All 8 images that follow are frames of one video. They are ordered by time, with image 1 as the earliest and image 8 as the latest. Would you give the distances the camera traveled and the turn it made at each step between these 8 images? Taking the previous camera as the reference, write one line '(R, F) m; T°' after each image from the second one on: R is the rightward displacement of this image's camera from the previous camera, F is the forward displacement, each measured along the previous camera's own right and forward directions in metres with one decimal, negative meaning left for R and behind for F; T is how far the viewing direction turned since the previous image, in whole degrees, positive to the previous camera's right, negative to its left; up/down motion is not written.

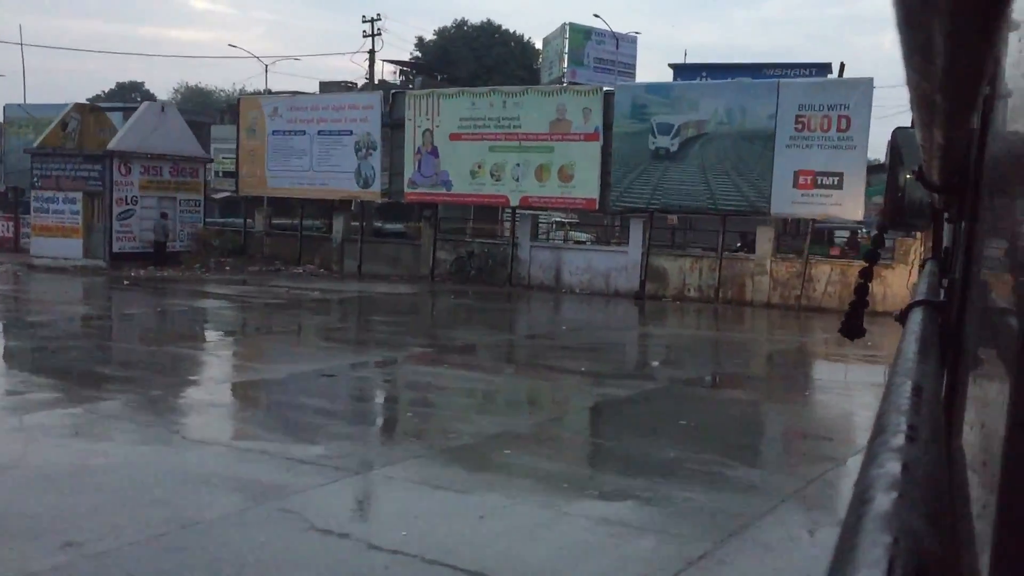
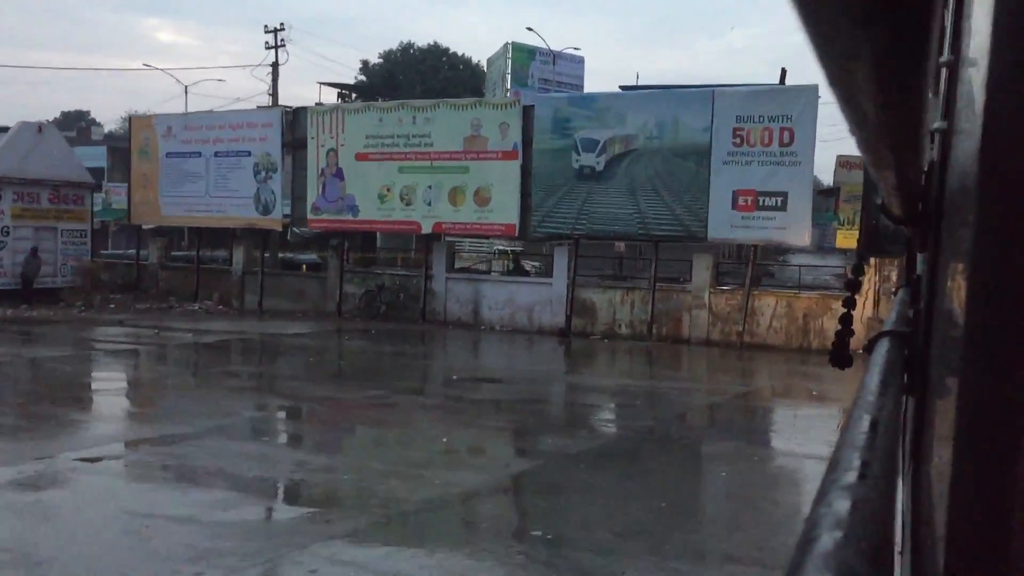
(+1.1, +2.2) m; +2°
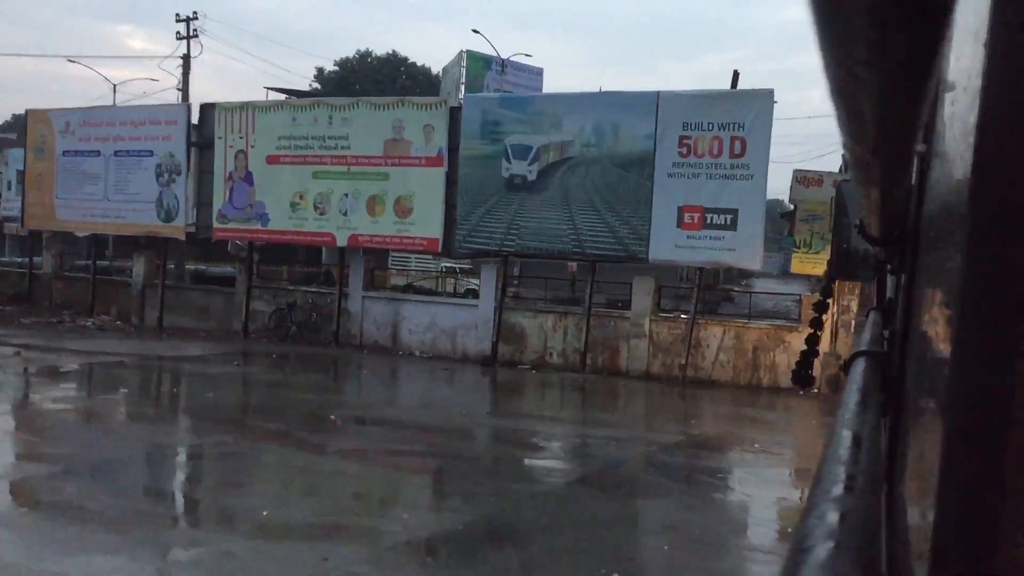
(+0.8, +1.8) m; +2°
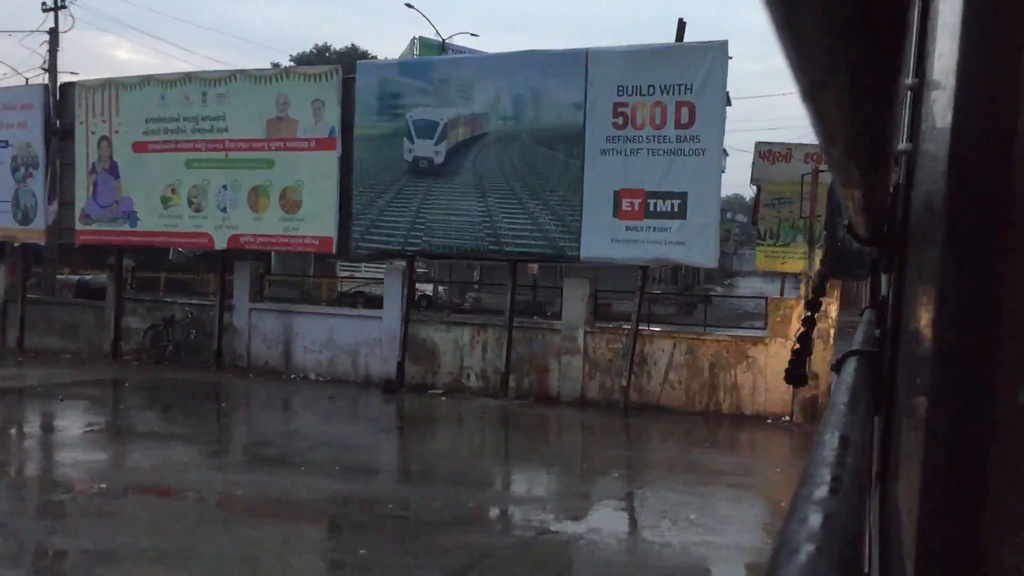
(+1.1, +2.8) m; +1°
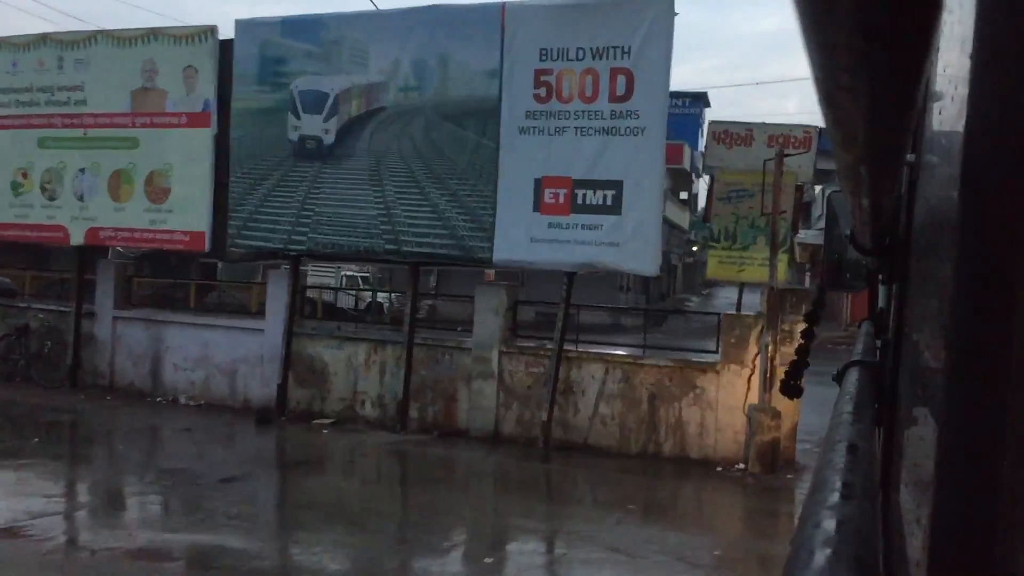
(+0.9, +2.2) m; +1°
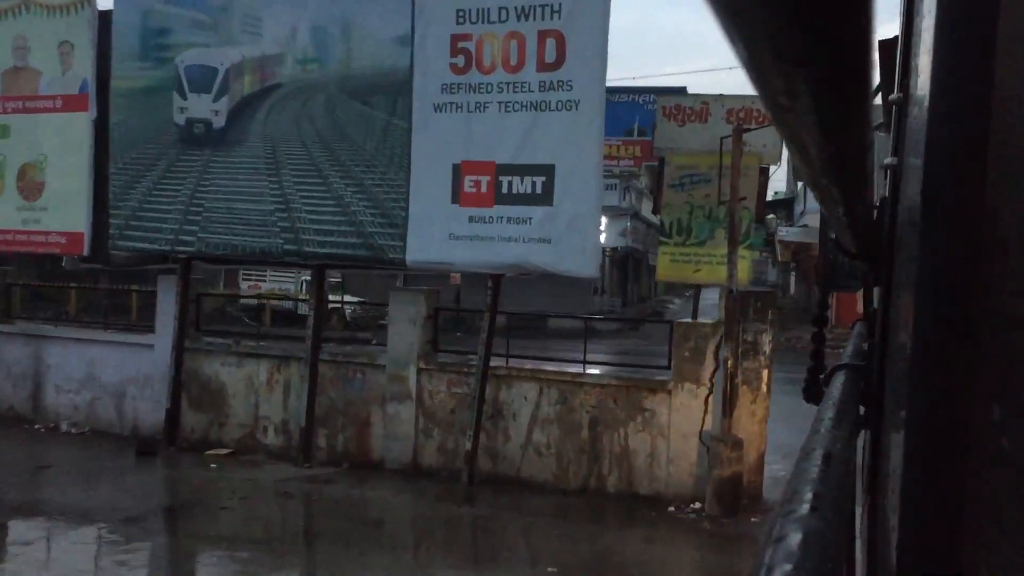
(+0.6, +1.4) m; +1°
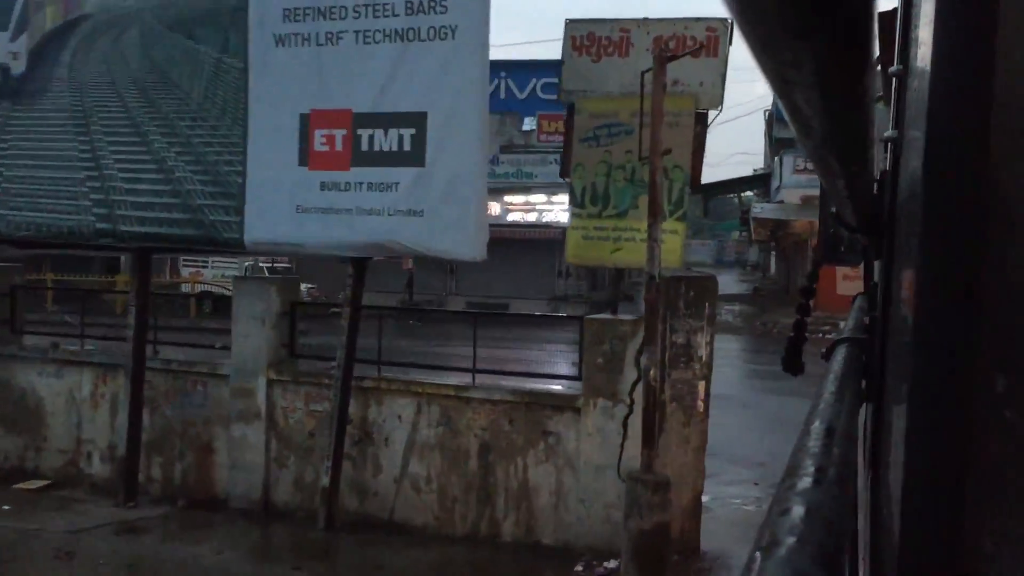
(+0.8, +1.8) m; +1°
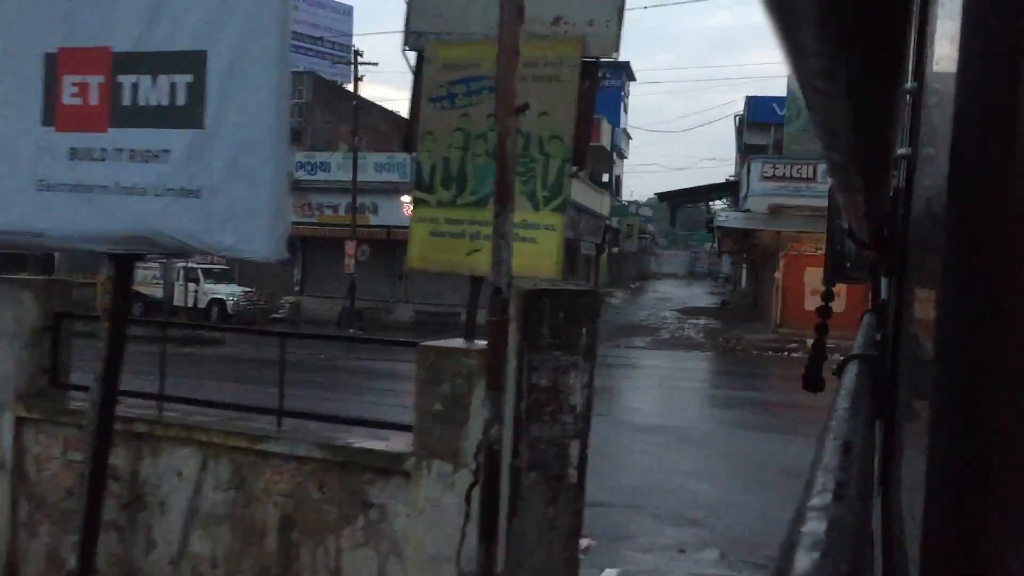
(+0.7, +1.6) m; +1°
